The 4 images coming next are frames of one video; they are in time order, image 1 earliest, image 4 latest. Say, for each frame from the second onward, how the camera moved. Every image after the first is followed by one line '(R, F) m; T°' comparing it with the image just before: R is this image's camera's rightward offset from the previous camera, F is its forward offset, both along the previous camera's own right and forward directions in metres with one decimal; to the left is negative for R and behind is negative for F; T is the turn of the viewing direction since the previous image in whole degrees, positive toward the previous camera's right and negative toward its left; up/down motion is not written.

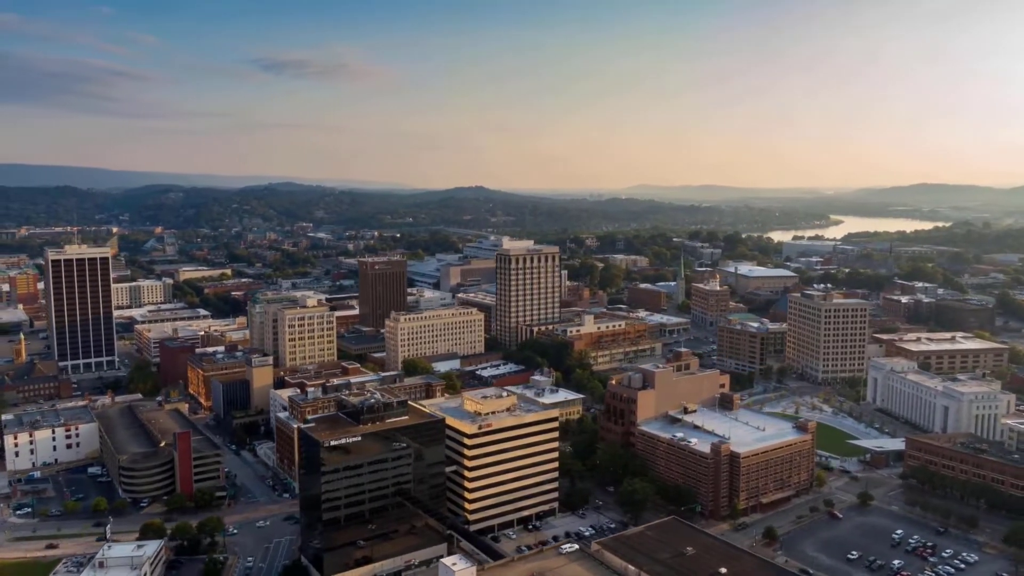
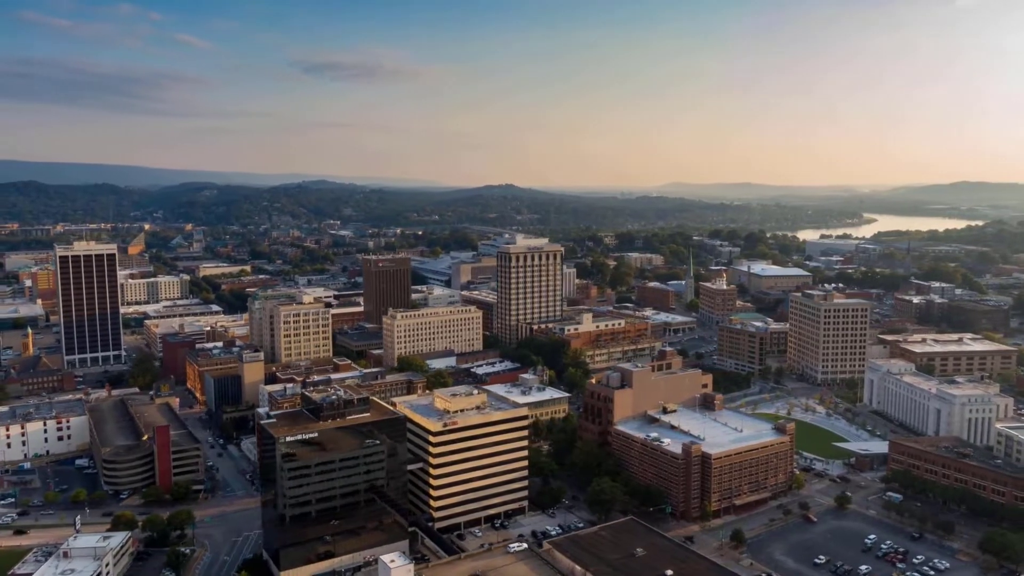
(+3.1, +0.2) m; -2°
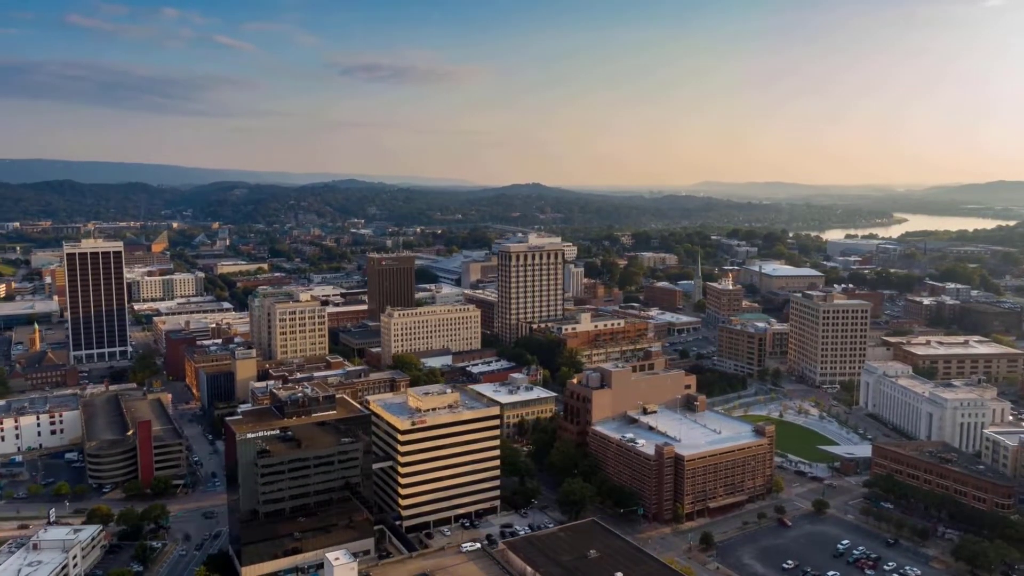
(+2.8, +0.2) m; -2°
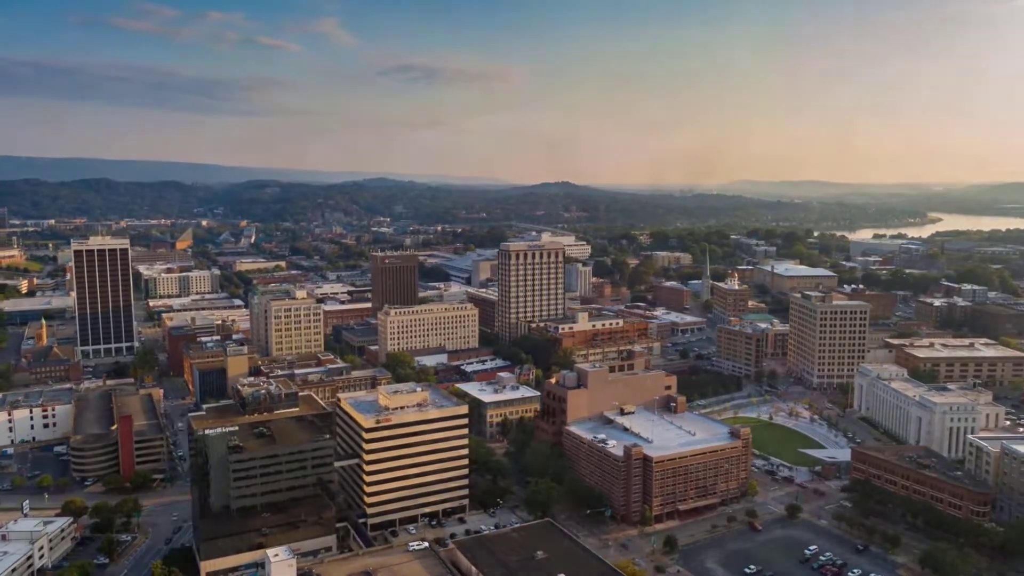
(+3.1, +0.2) m; -2°
